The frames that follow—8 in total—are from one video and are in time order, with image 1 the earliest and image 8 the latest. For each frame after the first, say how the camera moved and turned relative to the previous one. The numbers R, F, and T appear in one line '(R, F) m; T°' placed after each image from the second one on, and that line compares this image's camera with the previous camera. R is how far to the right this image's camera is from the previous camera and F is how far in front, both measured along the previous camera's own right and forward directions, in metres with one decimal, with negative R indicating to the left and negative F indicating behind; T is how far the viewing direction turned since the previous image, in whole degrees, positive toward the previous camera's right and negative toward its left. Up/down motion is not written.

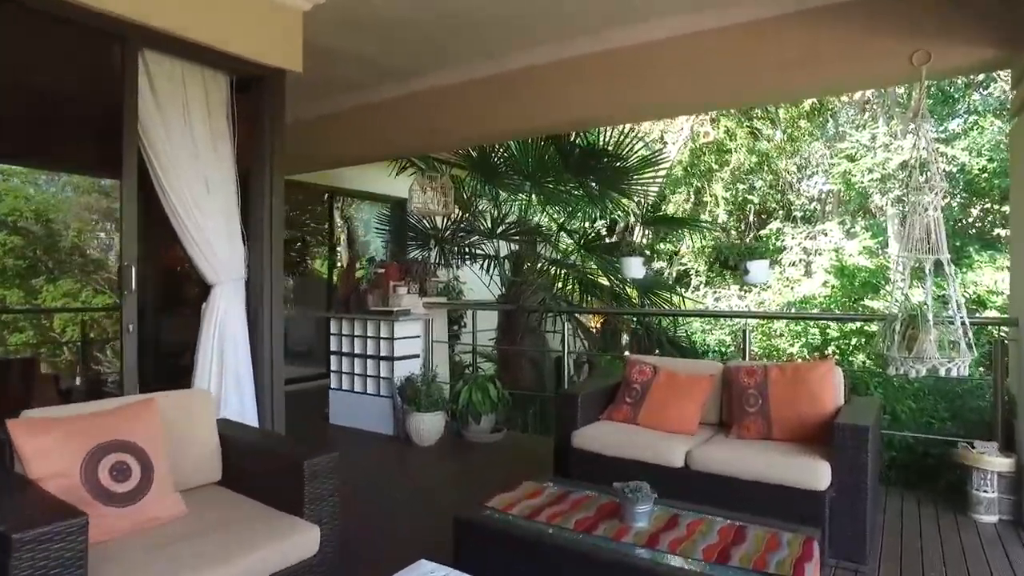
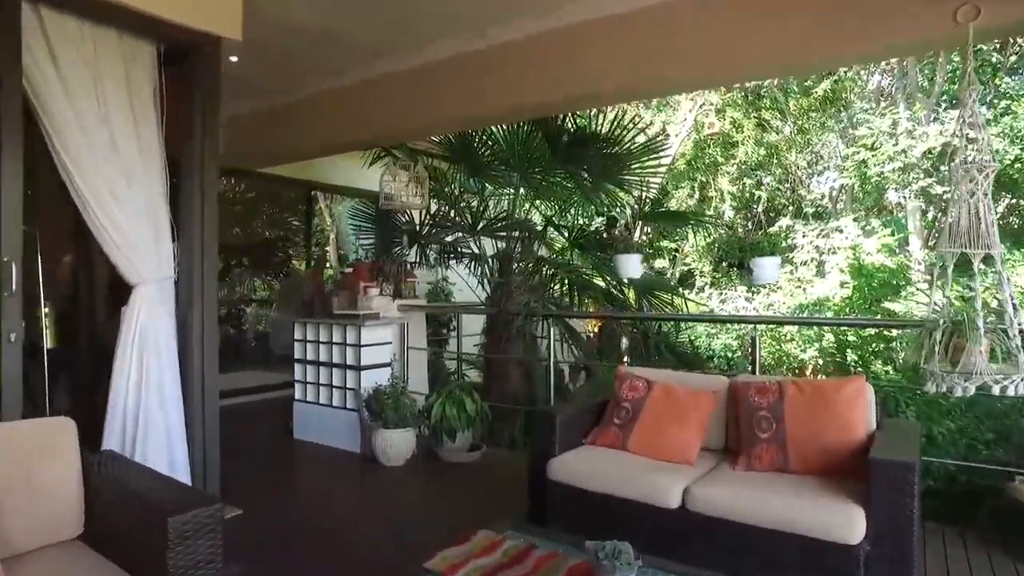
(+0.1, +0.4) m; -1°
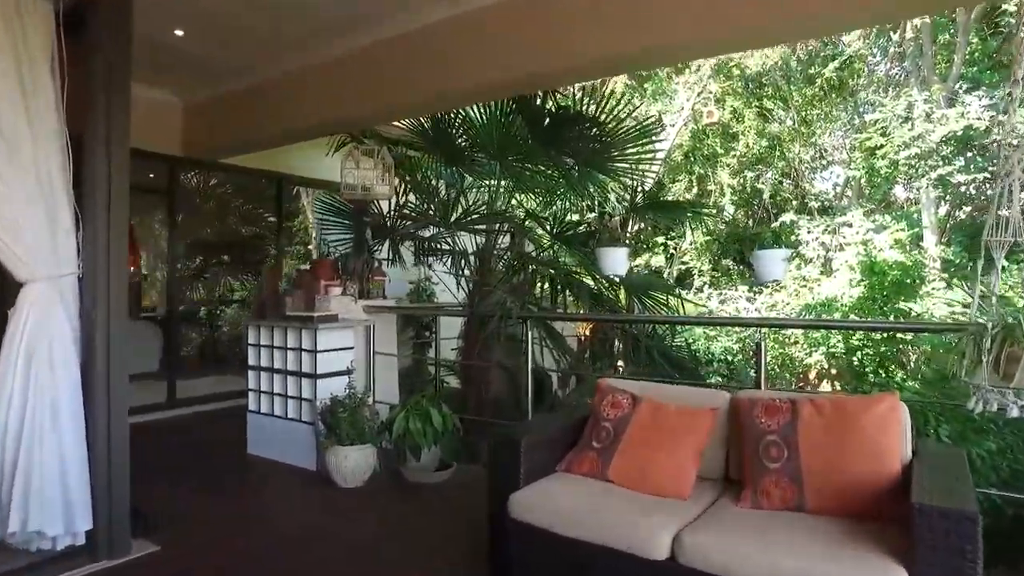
(+0.1, +0.4) m; 0°
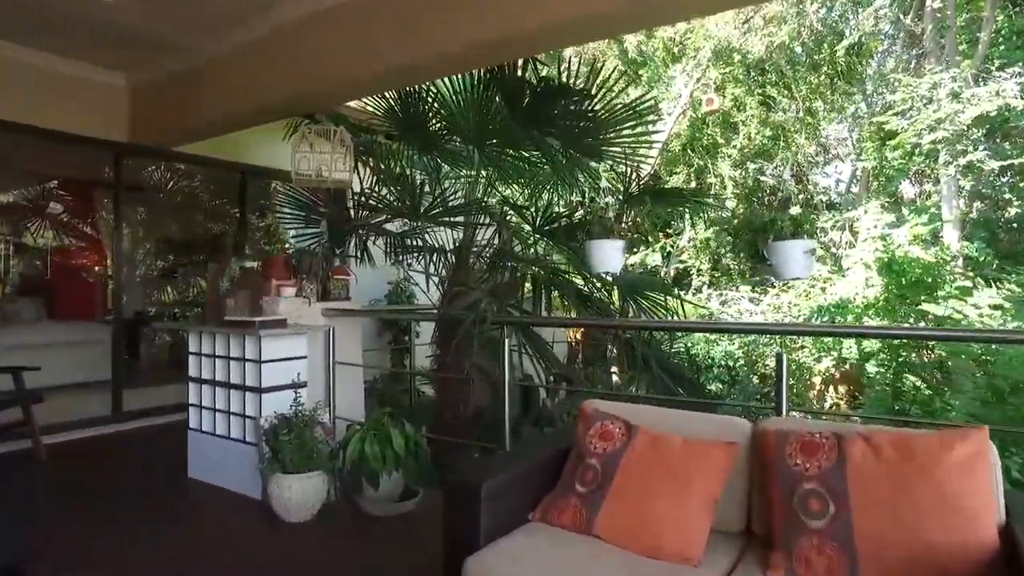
(+0.1, +0.4) m; 0°
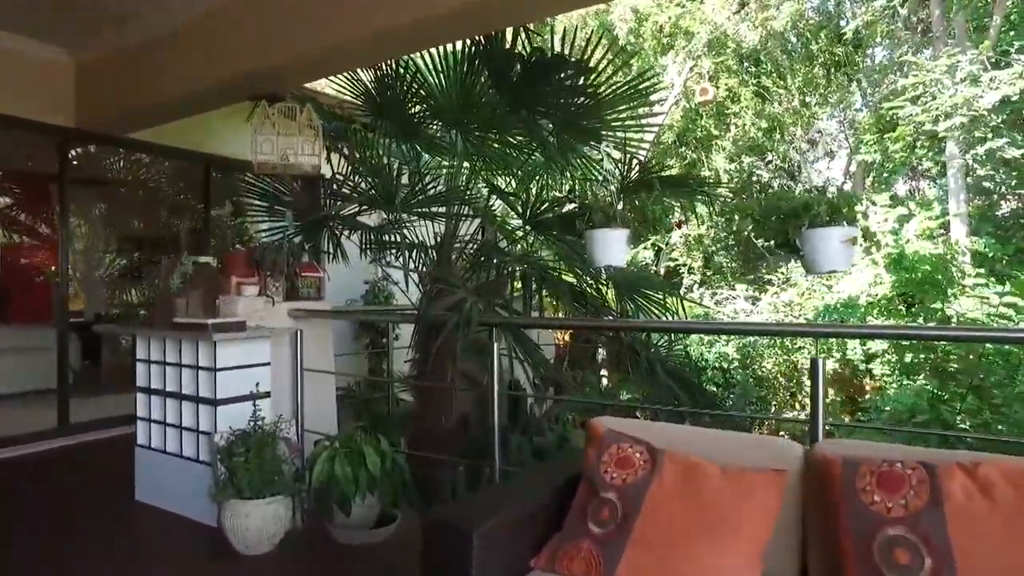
(0.0, +0.3) m; +2°
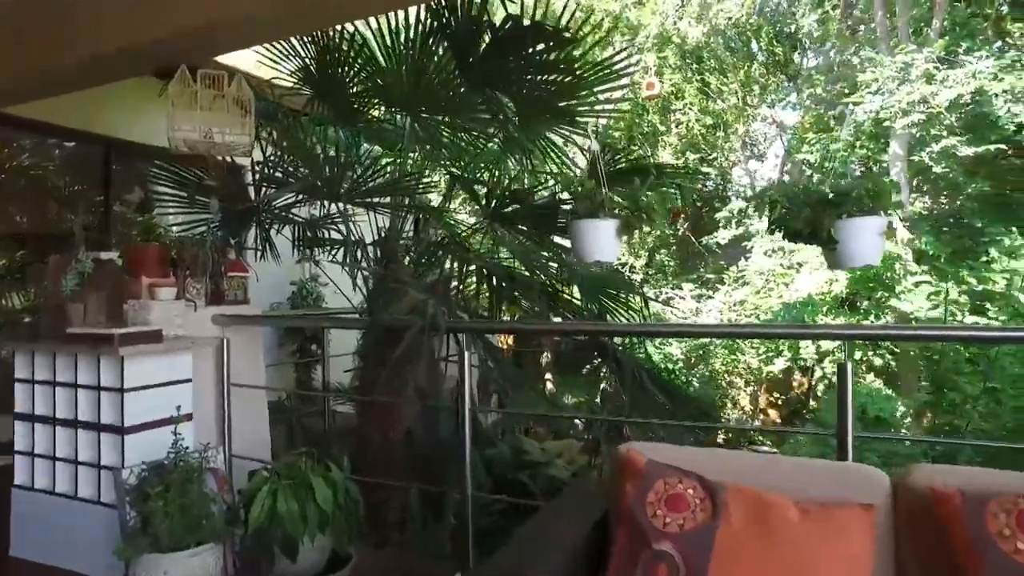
(-0.2, +0.3) m; +7°
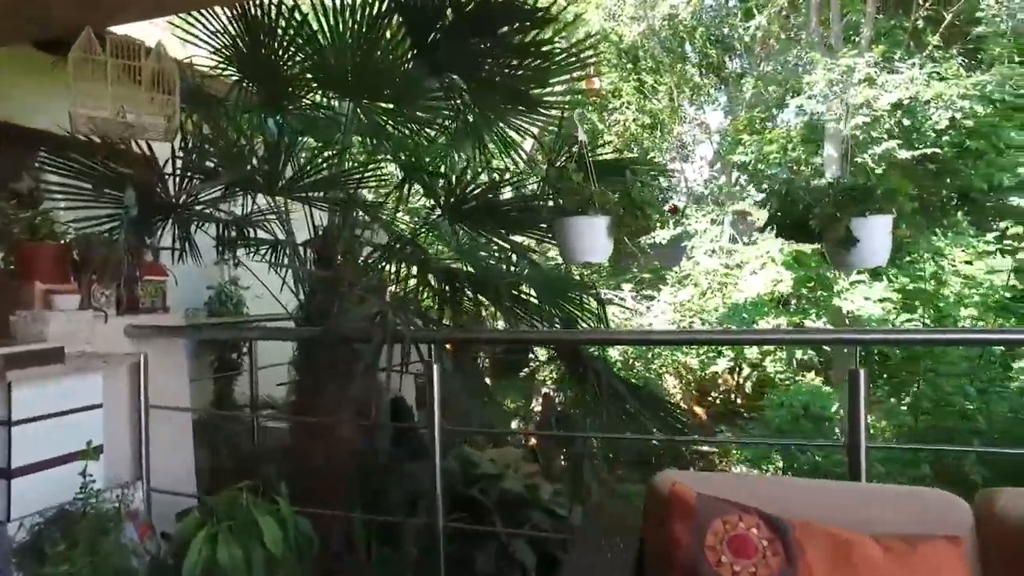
(-0.2, +0.2) m; +7°
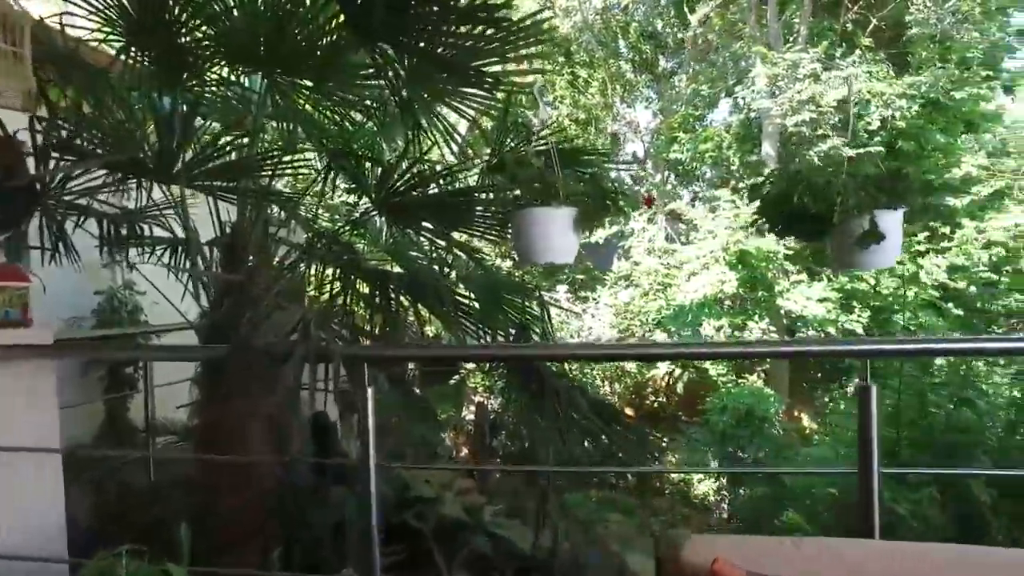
(-0.1, +0.3) m; +7°
